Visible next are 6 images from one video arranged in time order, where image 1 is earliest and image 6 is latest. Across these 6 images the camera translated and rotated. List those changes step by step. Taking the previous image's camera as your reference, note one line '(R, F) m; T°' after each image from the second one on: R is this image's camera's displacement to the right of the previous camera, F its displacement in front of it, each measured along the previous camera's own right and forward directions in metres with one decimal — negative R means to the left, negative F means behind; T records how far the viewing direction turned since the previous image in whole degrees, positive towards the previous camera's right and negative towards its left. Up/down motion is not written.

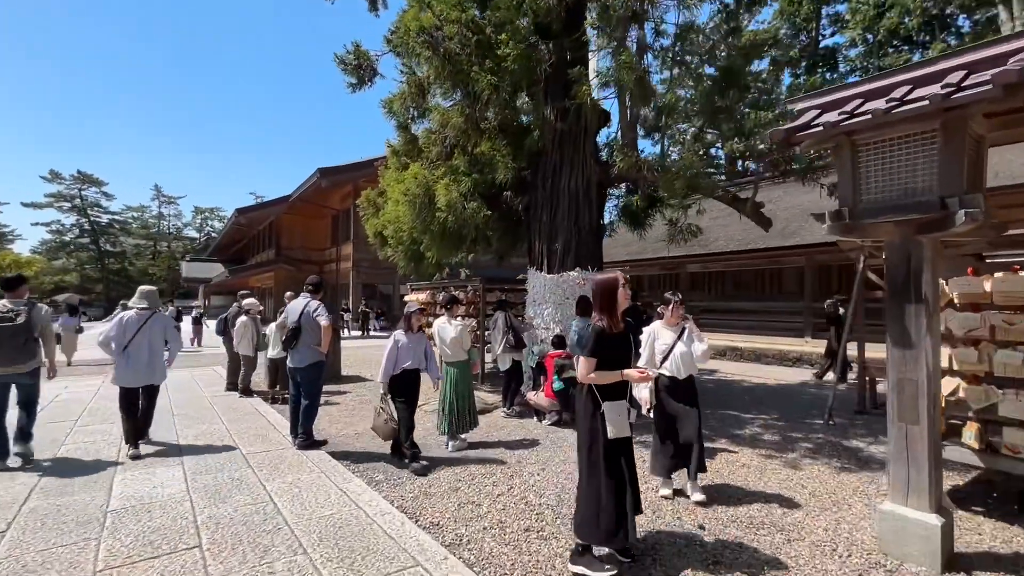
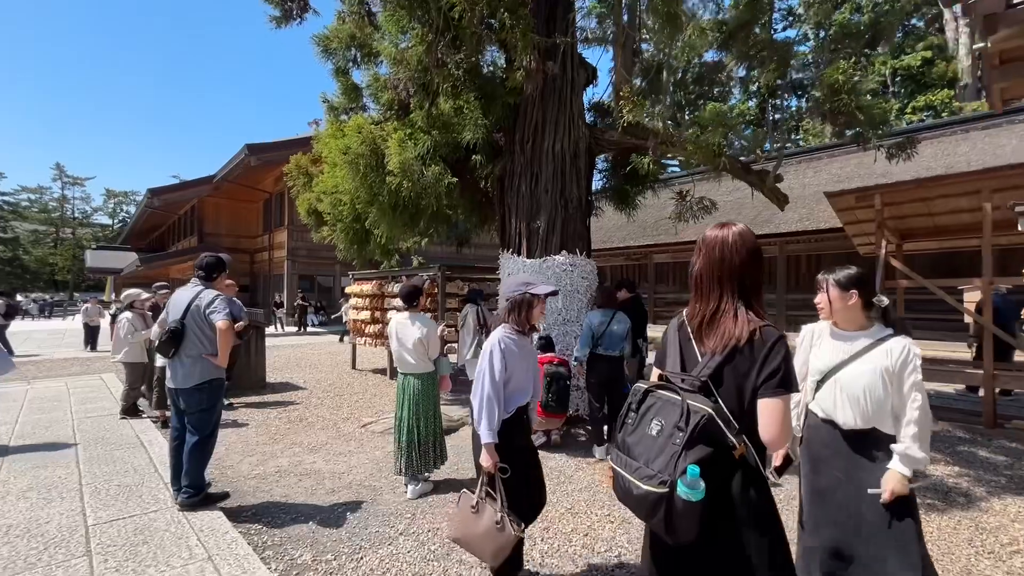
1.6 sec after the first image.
(-0.3, +1.4) m; +6°
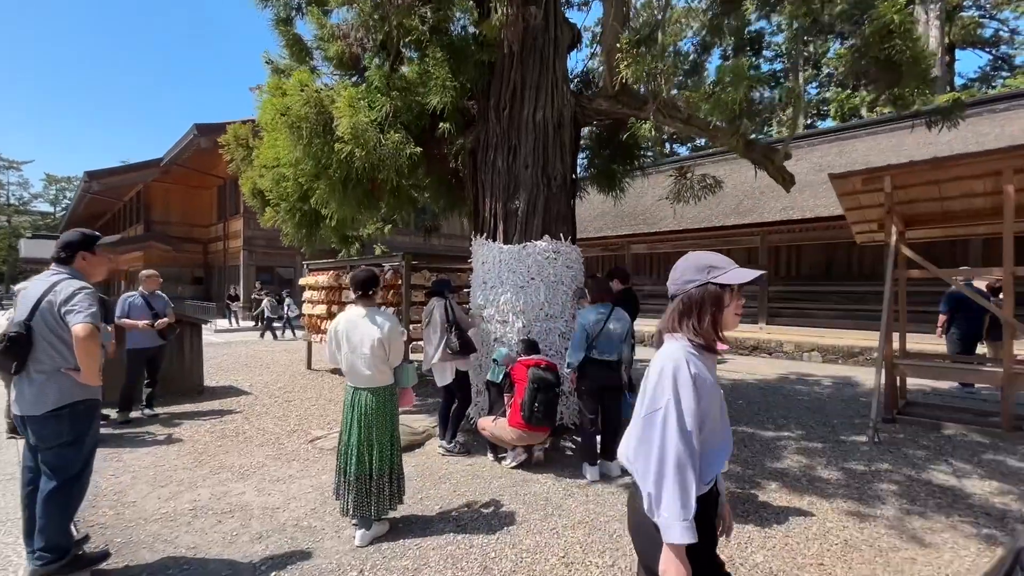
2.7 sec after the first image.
(0.0, +0.8) m; +3°
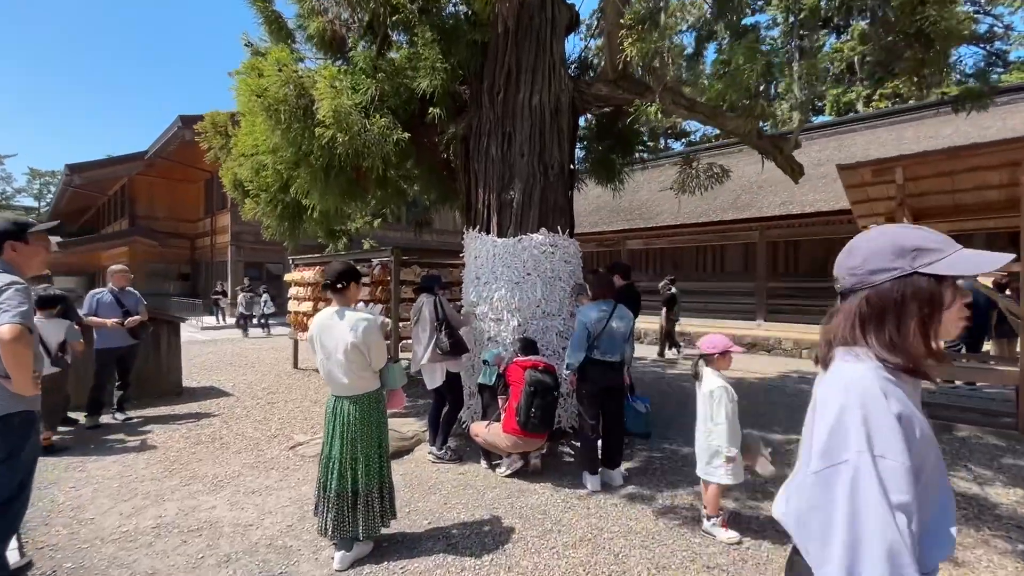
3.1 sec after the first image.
(0.0, +0.3) m; +1°
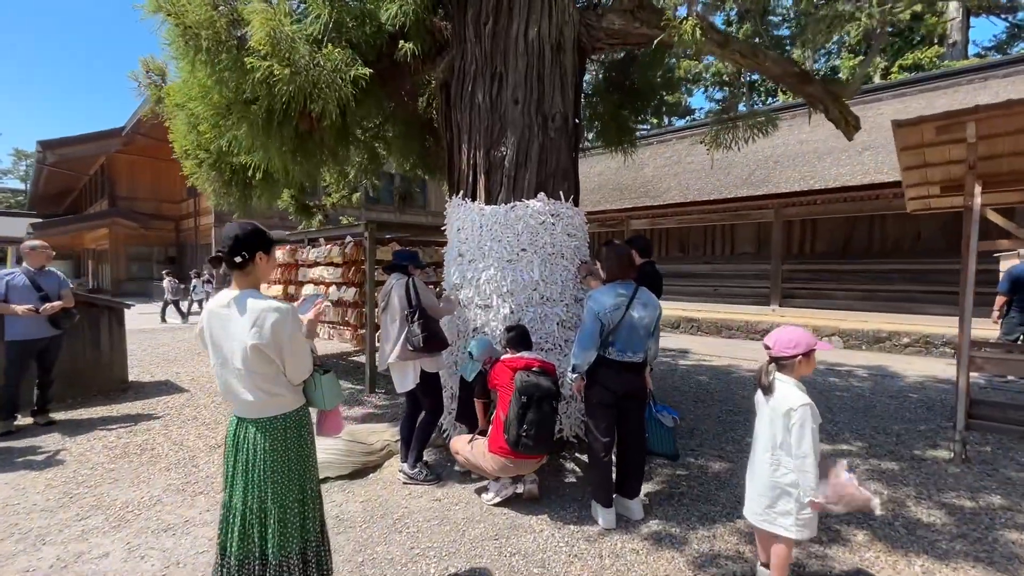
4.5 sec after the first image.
(+0.1, +0.9) m; 0°
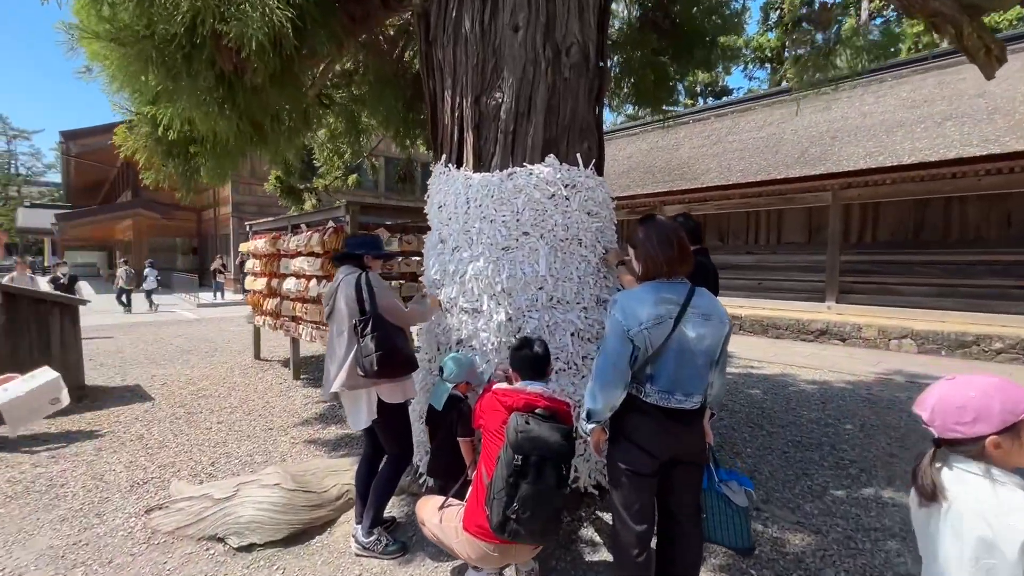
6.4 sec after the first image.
(+0.2, +1.0) m; -3°
